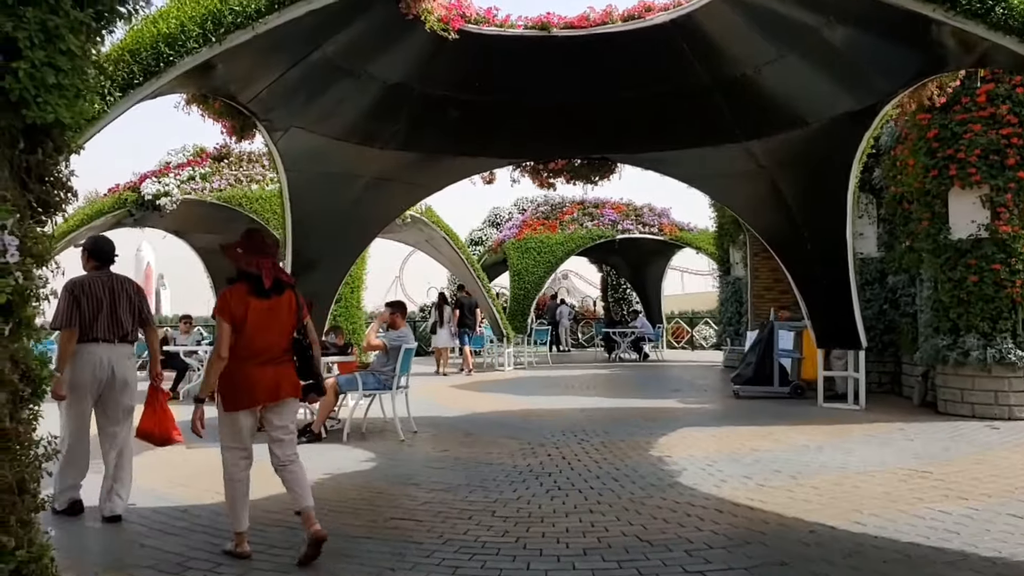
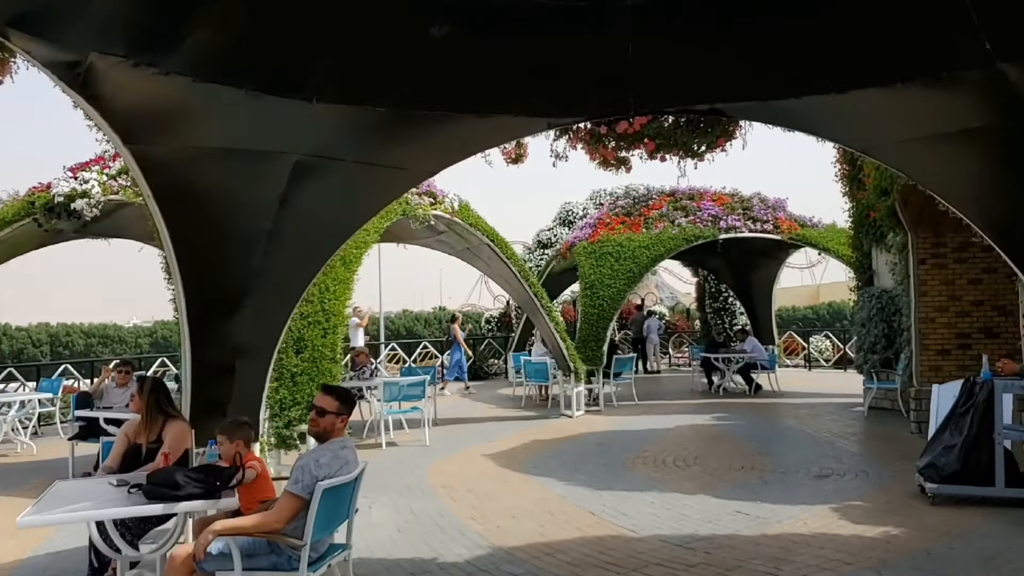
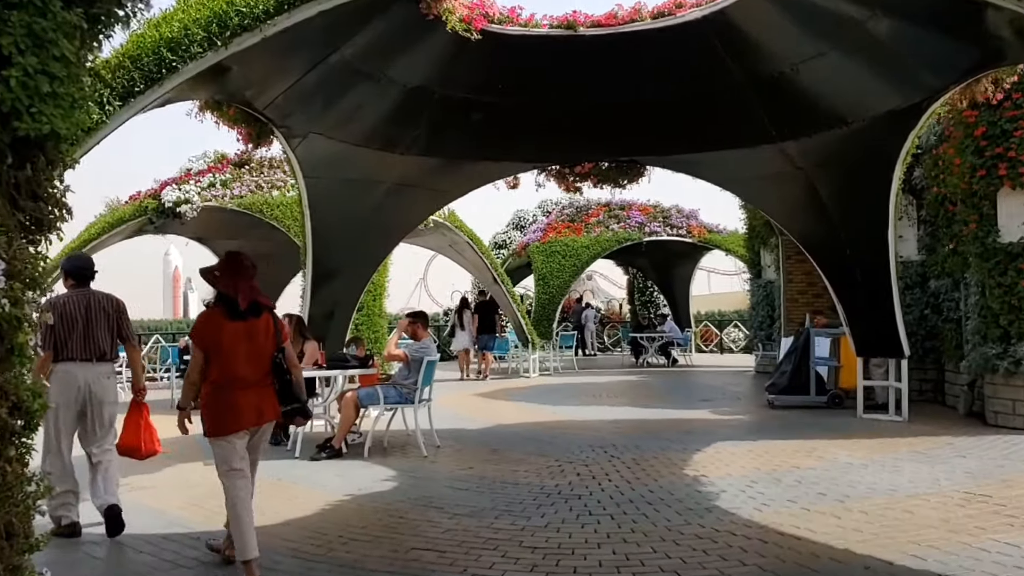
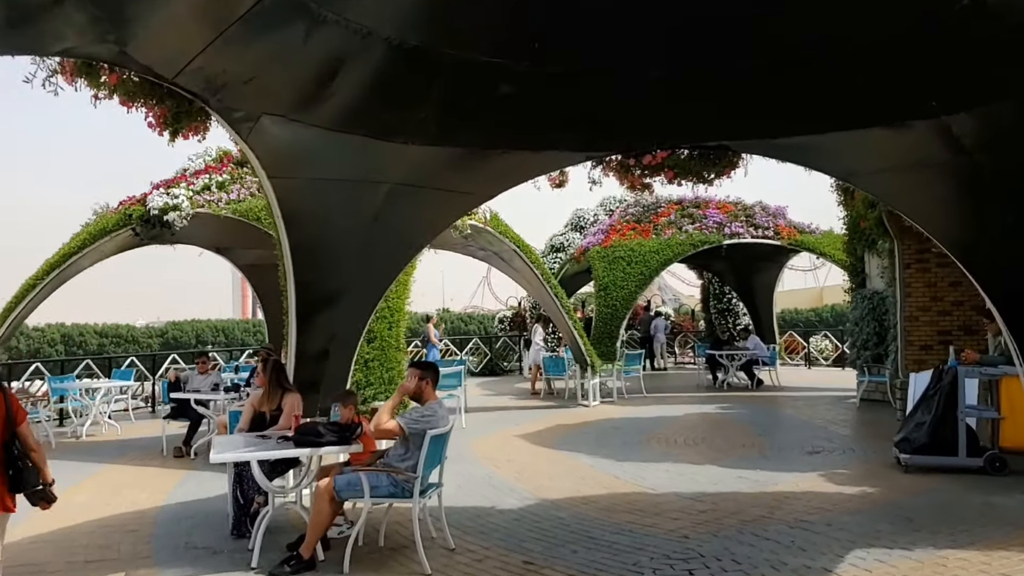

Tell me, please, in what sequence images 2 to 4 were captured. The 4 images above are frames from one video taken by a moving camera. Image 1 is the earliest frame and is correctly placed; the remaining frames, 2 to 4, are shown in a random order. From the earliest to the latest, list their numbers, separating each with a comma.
3, 4, 2
